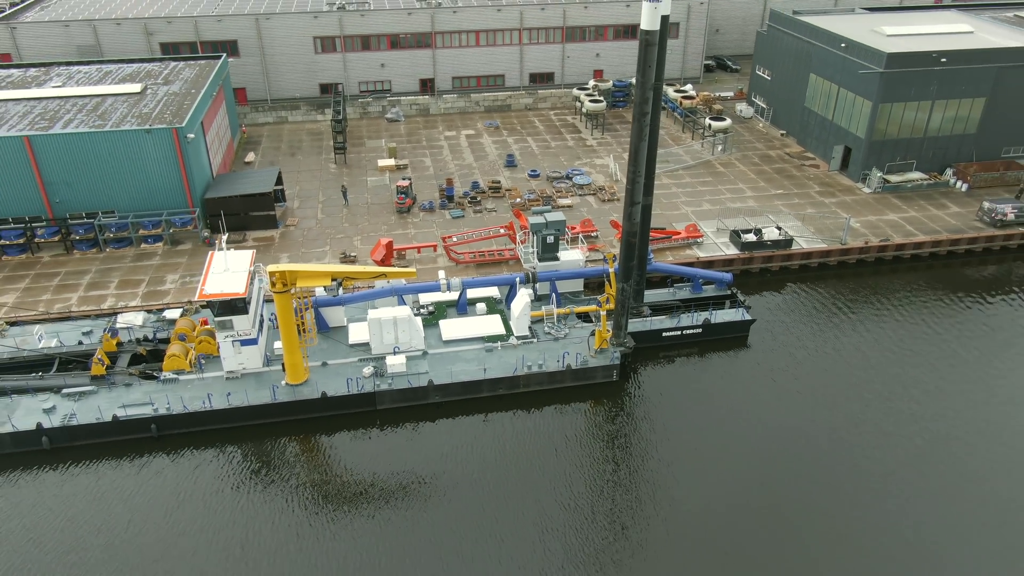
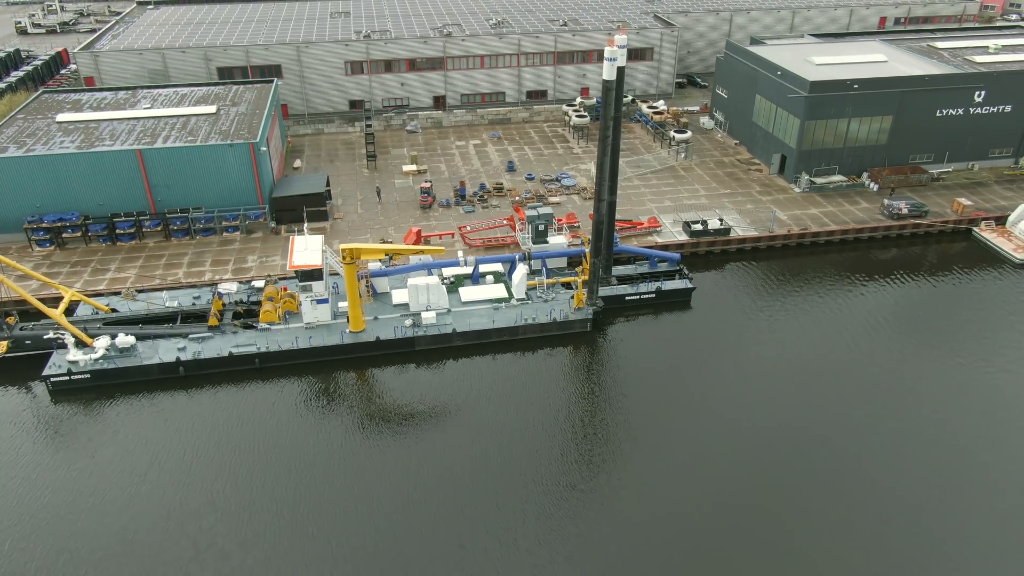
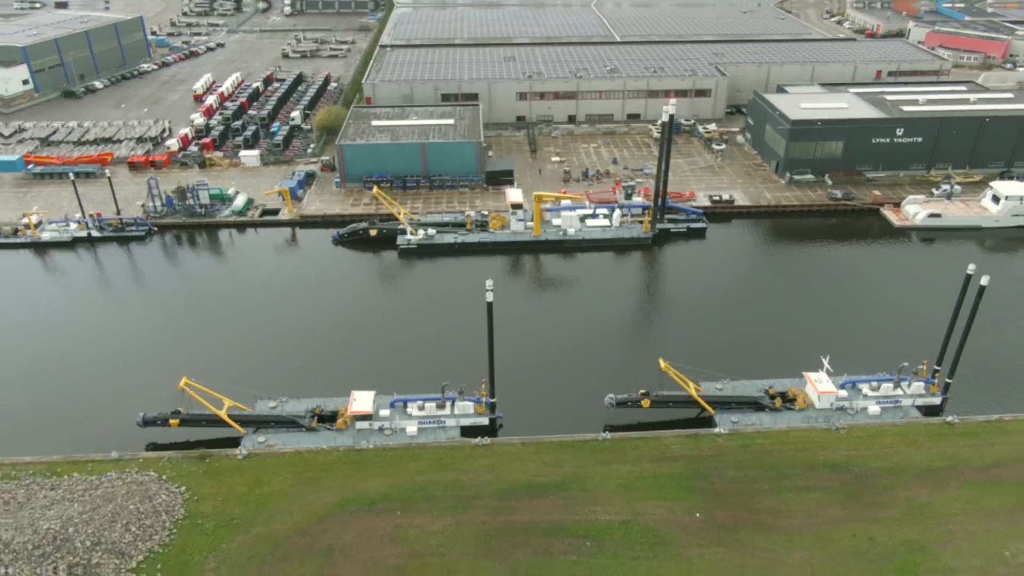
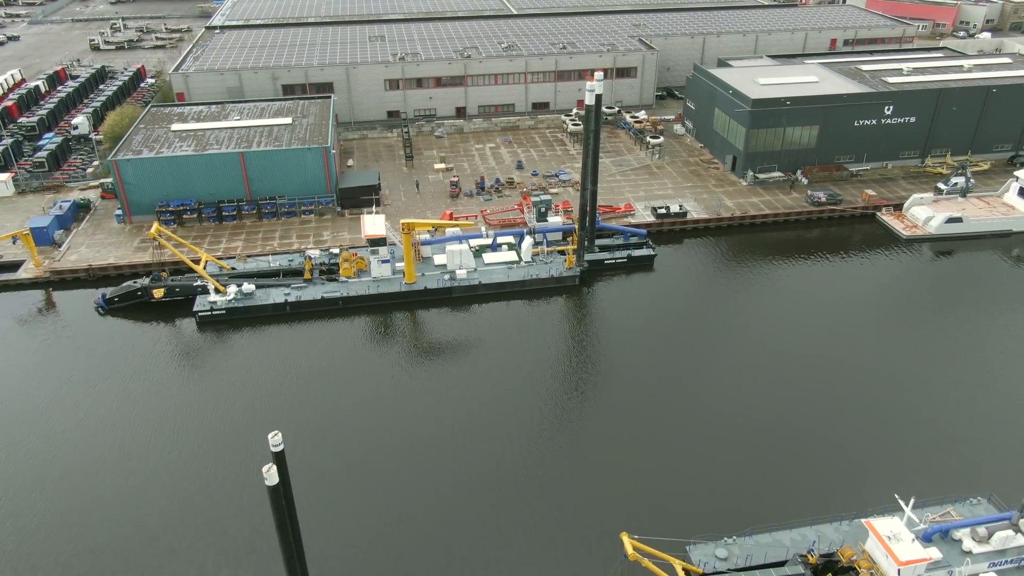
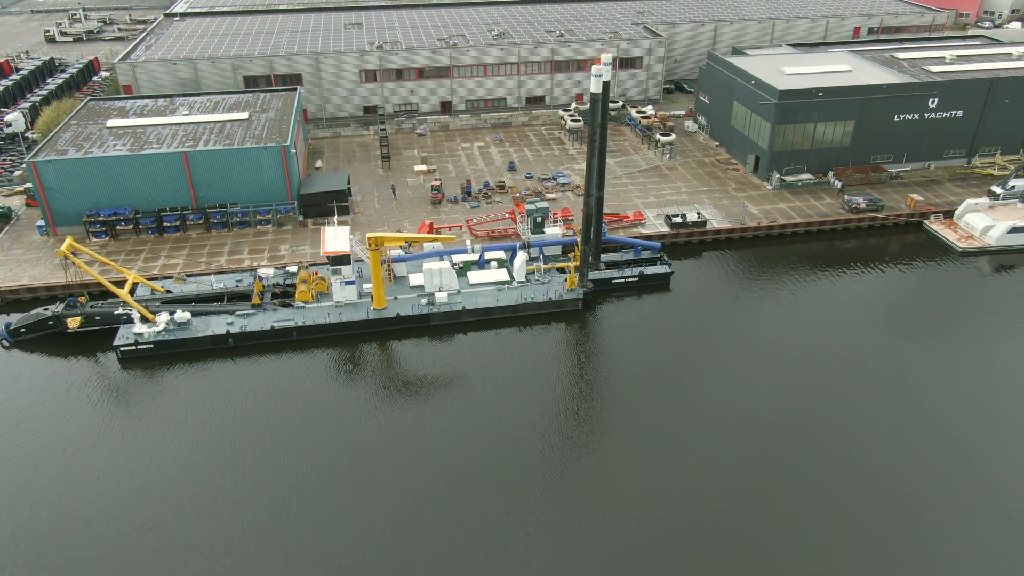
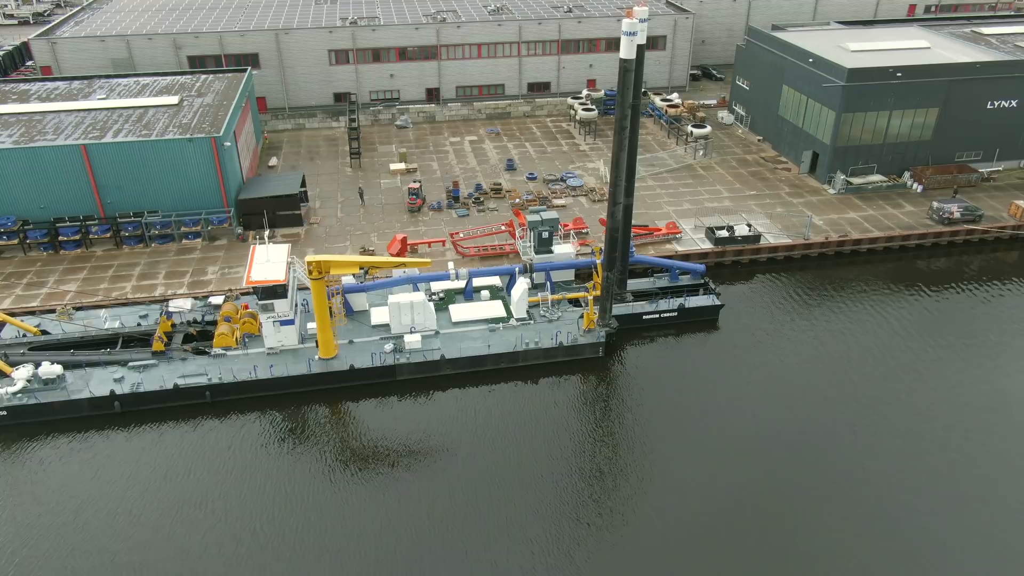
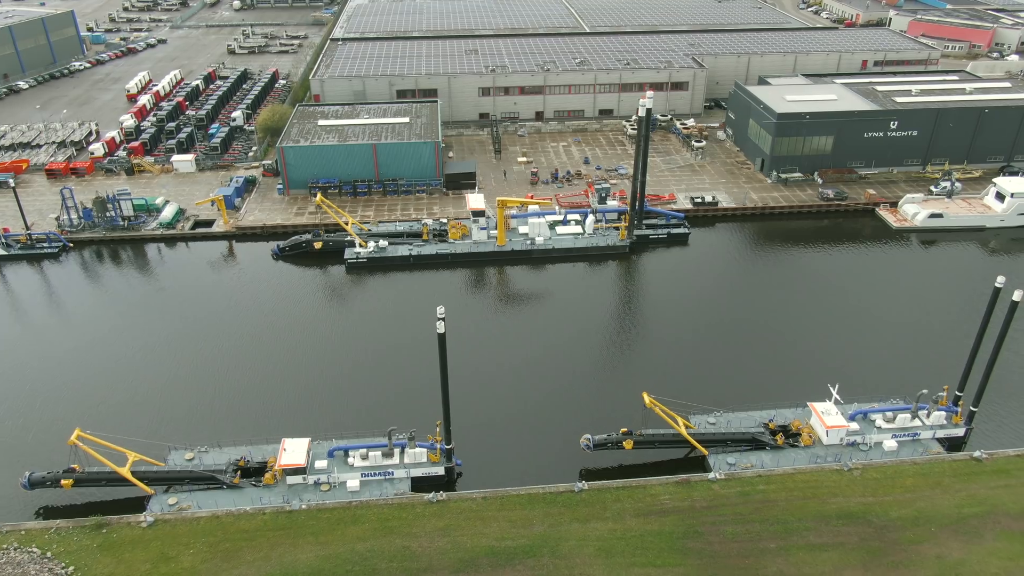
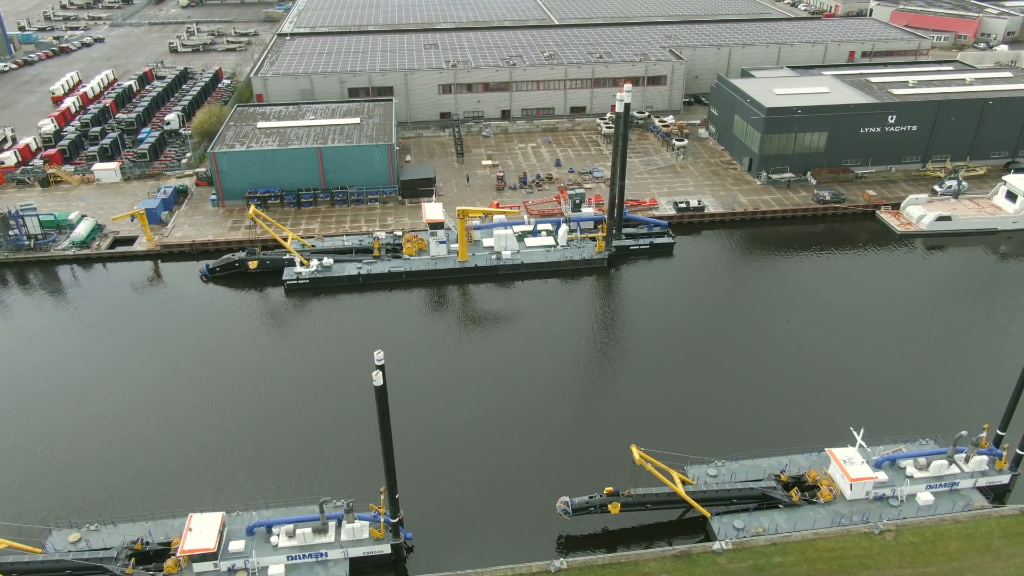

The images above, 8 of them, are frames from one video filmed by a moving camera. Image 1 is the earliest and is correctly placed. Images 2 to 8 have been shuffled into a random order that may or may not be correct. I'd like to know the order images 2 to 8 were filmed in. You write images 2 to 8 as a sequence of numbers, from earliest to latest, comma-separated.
6, 2, 5, 4, 8, 7, 3
